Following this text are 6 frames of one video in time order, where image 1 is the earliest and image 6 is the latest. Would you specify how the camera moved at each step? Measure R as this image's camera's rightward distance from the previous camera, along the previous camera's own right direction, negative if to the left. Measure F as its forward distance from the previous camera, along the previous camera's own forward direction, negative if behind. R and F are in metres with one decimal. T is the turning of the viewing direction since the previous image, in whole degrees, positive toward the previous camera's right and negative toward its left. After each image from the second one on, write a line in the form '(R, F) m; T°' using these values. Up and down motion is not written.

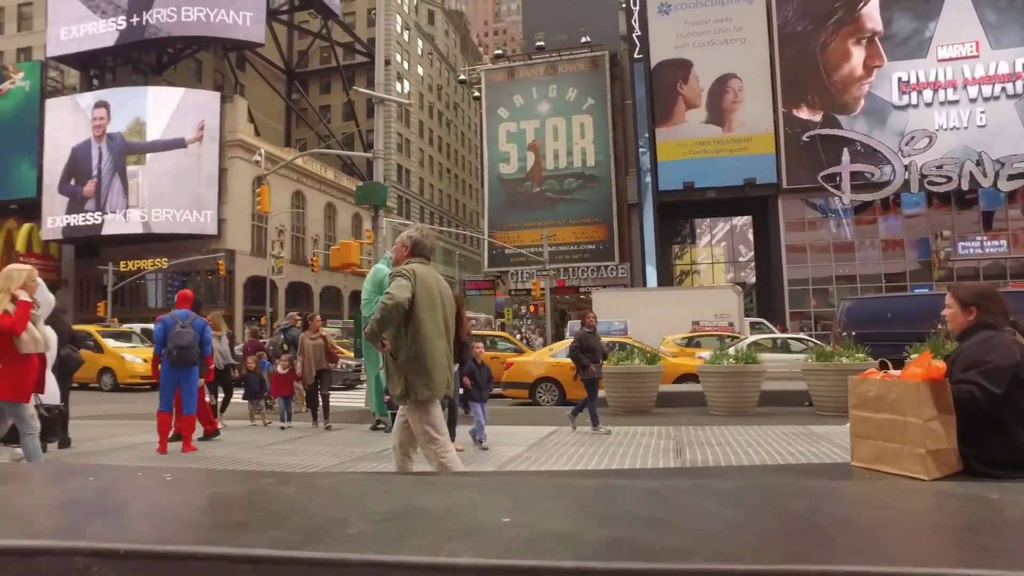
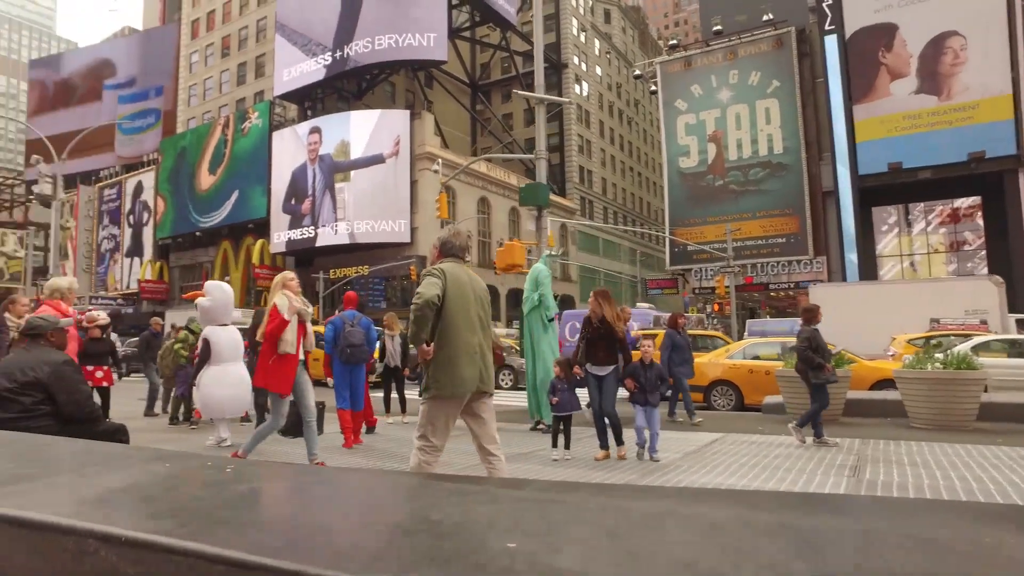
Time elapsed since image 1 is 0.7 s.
(+0.4, +0.3) m; -16°
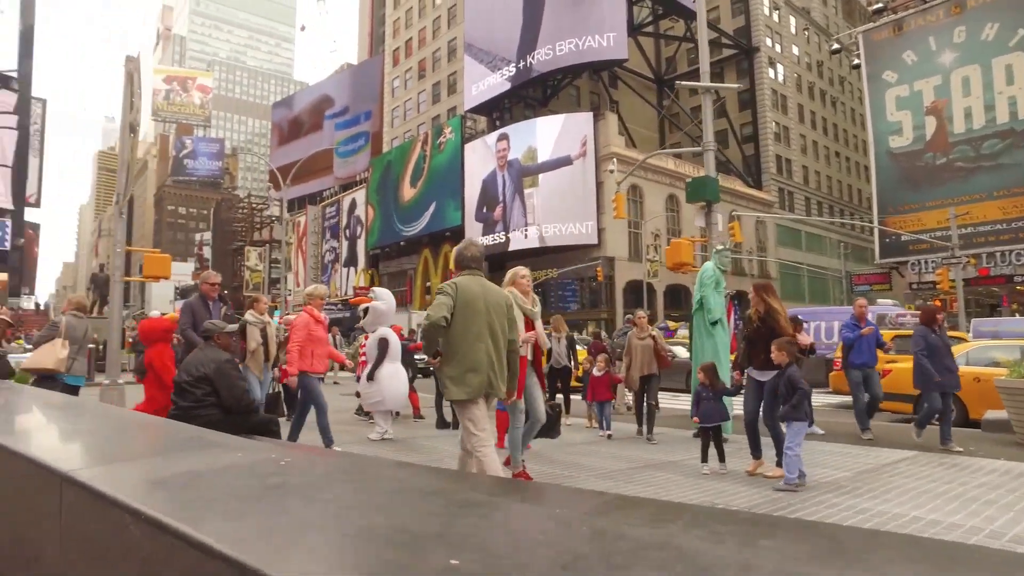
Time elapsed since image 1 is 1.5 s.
(+0.5, +0.2) m; -17°
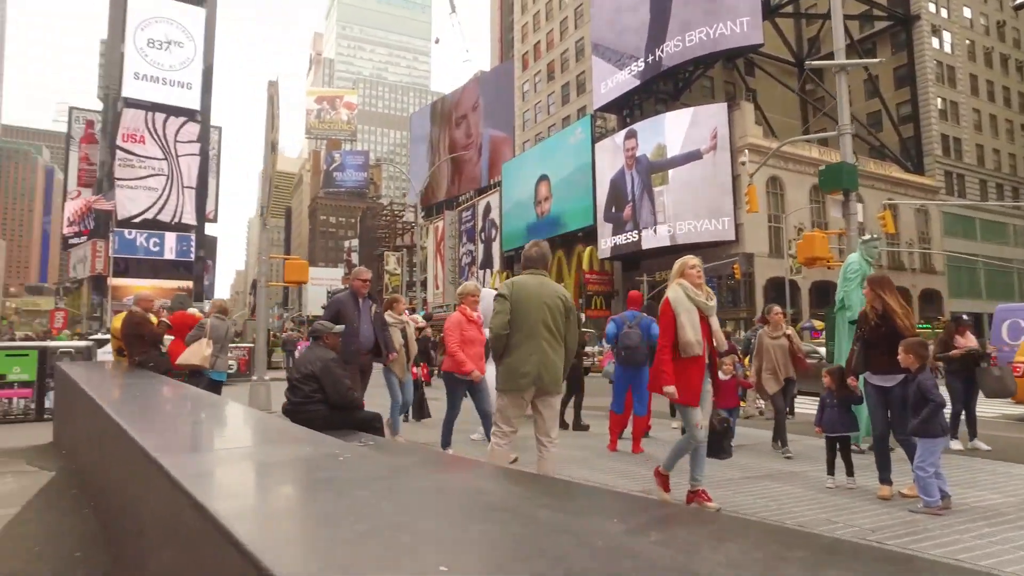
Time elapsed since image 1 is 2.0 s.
(+0.3, +0.1) m; -11°
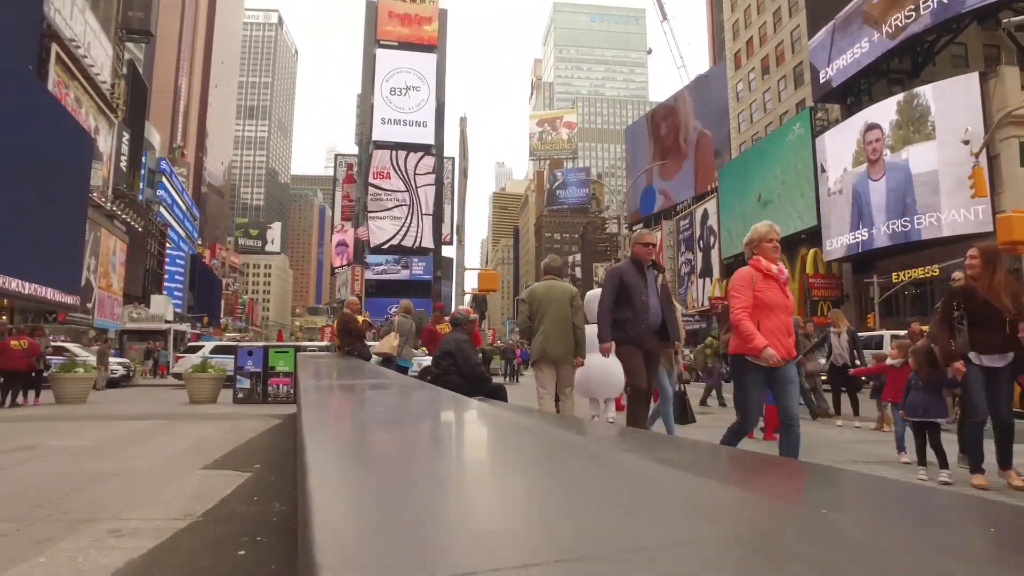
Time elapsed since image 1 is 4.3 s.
(+1.1, -0.8) m; -19°
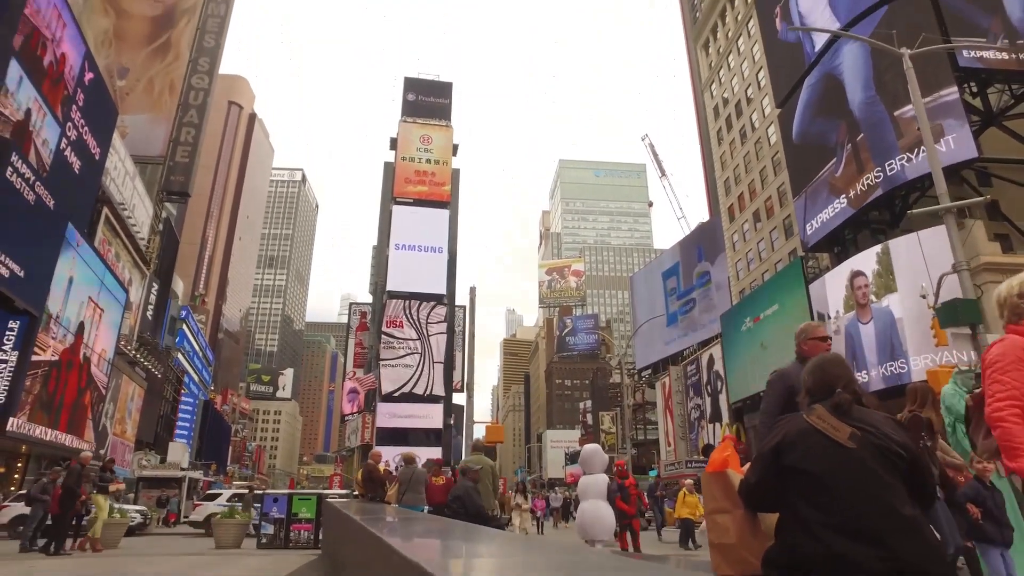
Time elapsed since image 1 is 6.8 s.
(+0.2, -1.8) m; -1°
